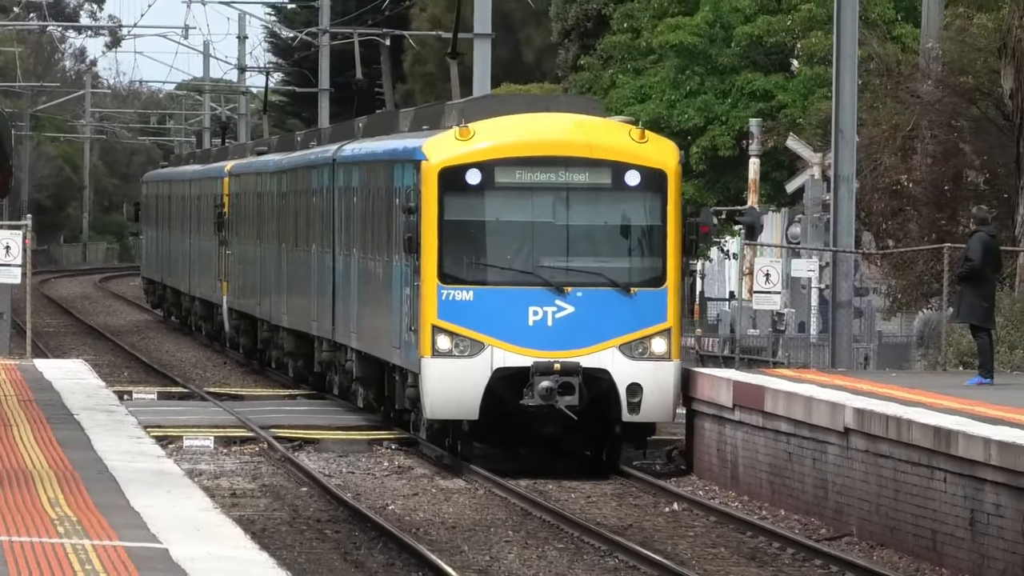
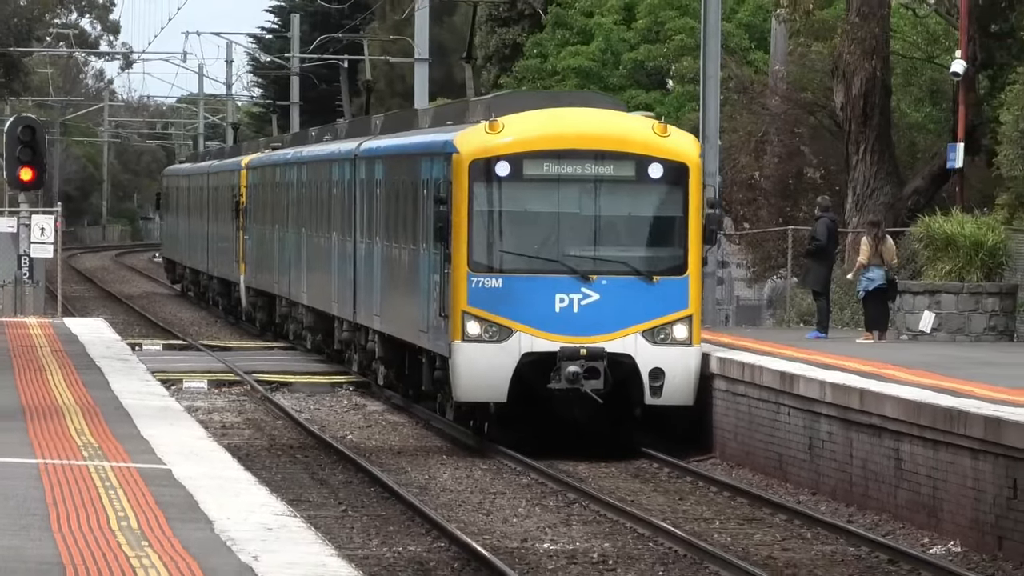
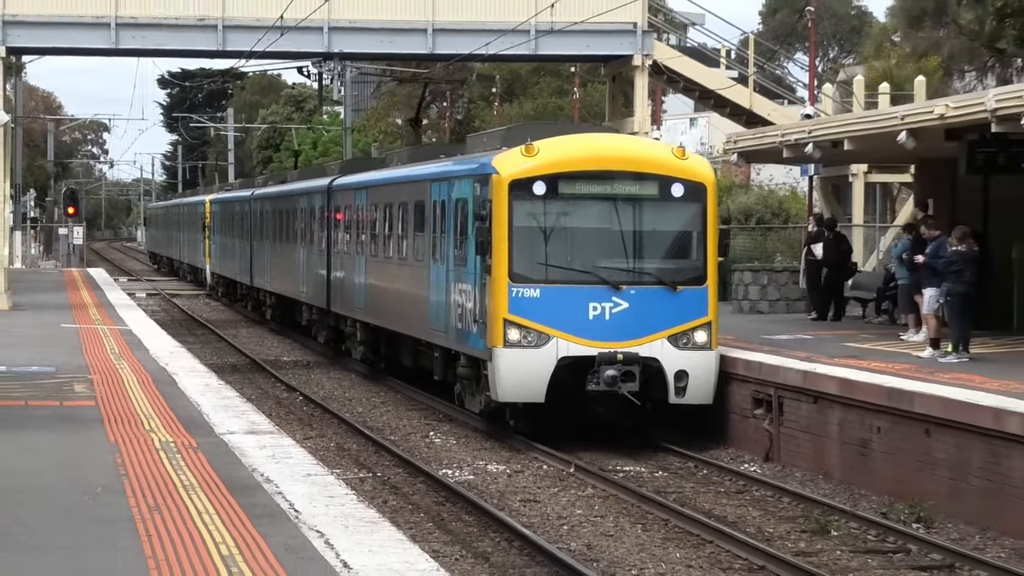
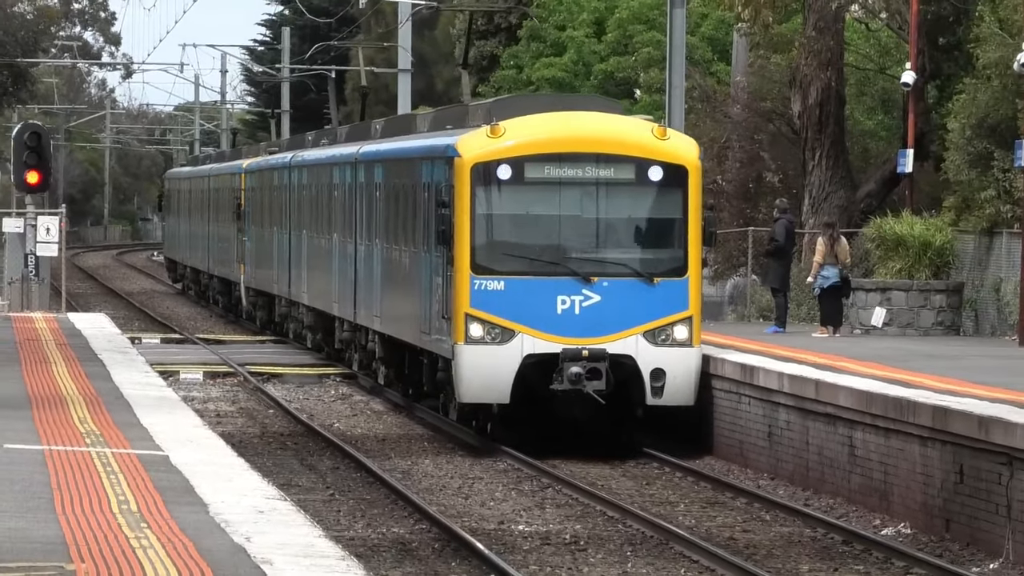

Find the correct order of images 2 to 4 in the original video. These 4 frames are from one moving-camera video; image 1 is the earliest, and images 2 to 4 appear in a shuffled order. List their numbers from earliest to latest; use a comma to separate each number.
2, 4, 3
